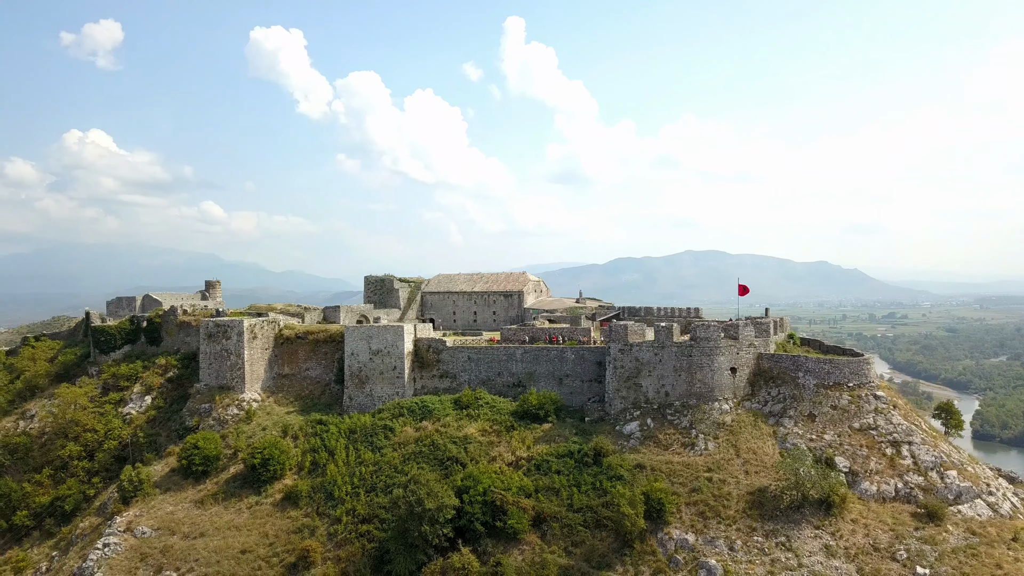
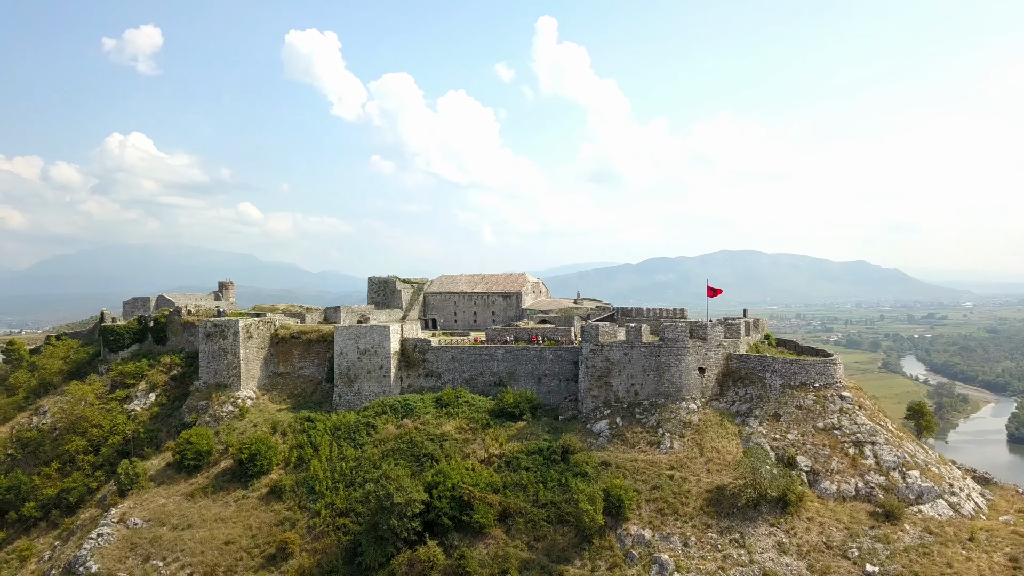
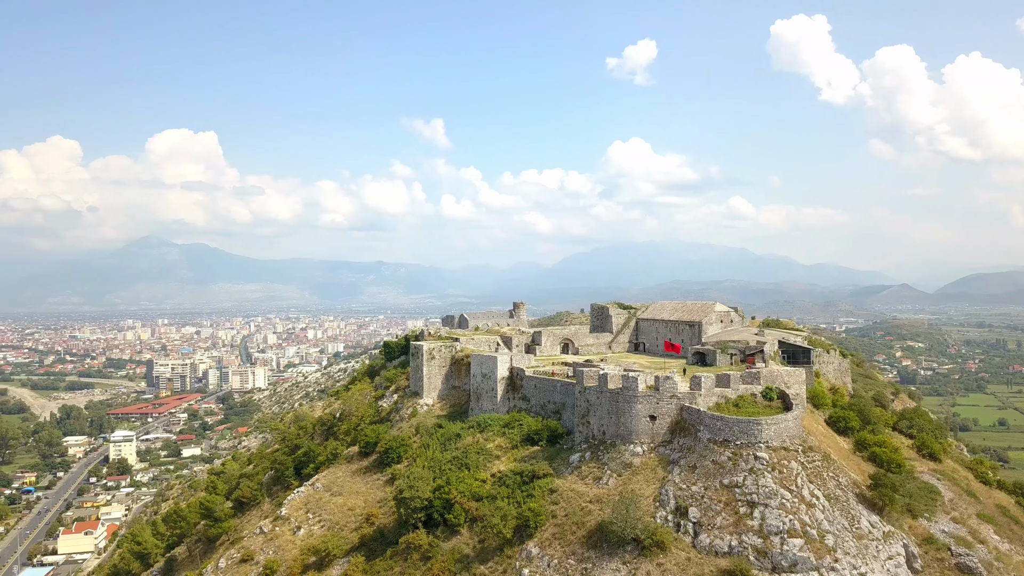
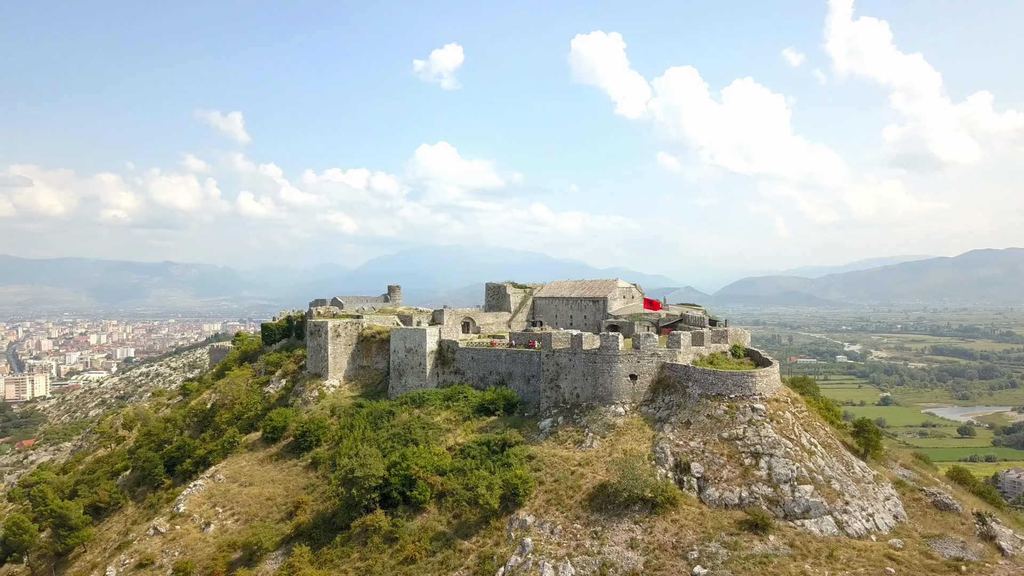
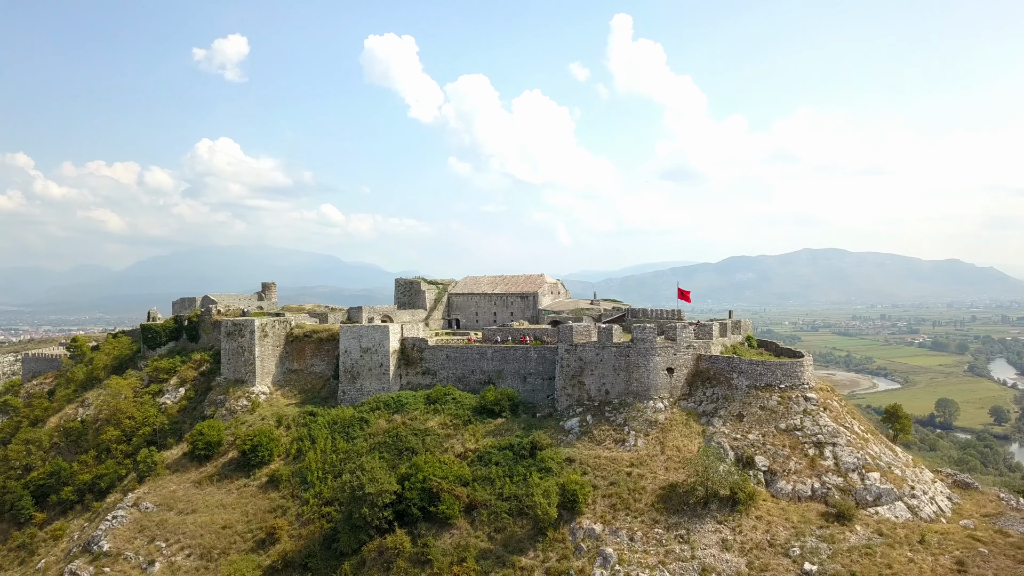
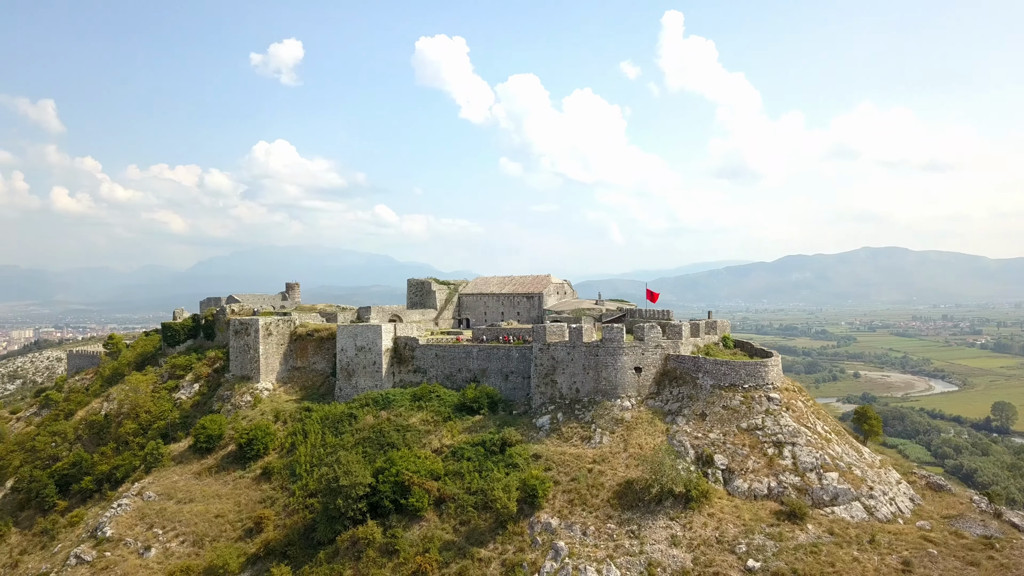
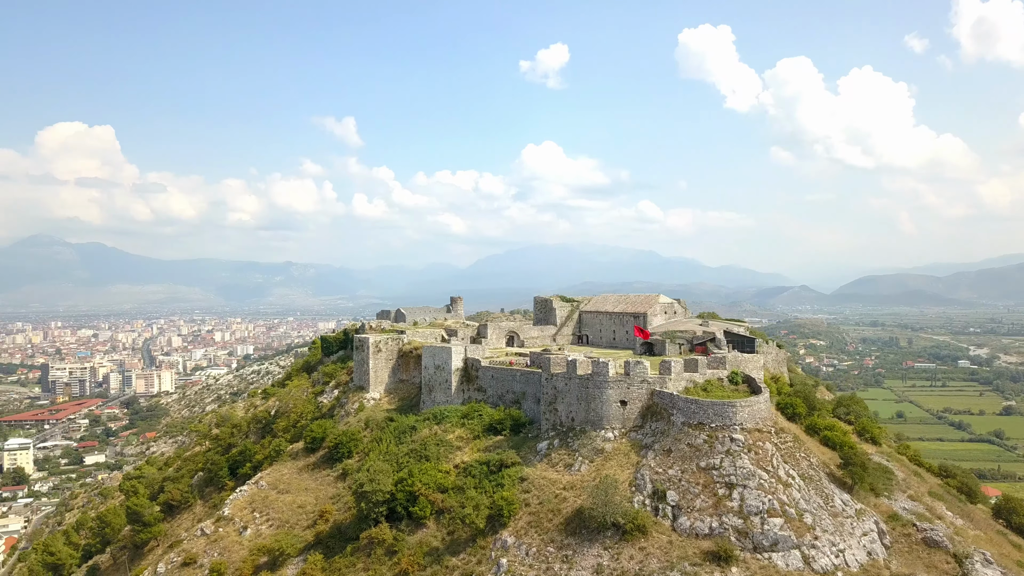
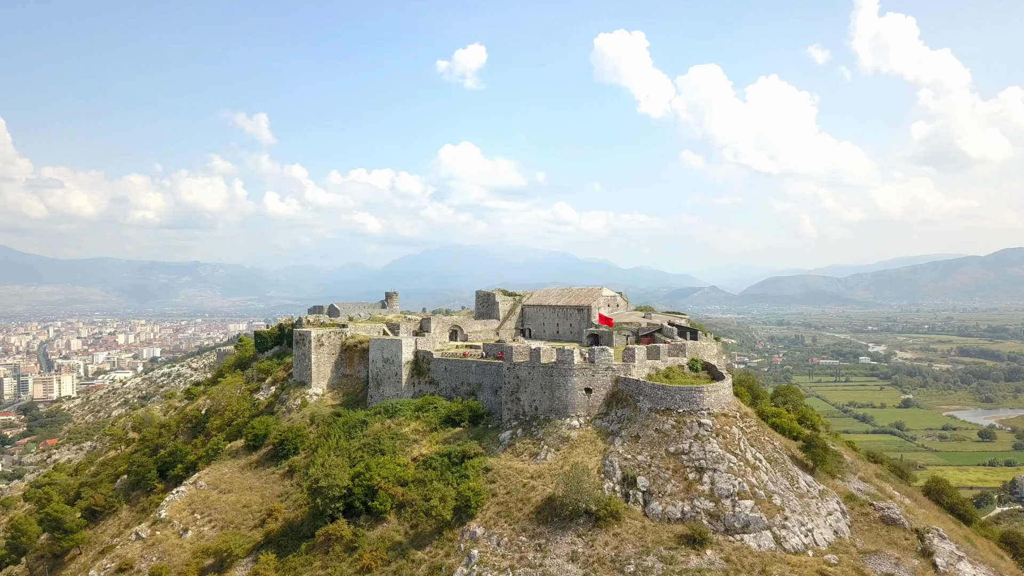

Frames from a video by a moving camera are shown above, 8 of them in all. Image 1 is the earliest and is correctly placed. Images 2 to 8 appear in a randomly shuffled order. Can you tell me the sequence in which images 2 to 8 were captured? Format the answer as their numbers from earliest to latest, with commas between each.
2, 5, 6, 4, 8, 7, 3
